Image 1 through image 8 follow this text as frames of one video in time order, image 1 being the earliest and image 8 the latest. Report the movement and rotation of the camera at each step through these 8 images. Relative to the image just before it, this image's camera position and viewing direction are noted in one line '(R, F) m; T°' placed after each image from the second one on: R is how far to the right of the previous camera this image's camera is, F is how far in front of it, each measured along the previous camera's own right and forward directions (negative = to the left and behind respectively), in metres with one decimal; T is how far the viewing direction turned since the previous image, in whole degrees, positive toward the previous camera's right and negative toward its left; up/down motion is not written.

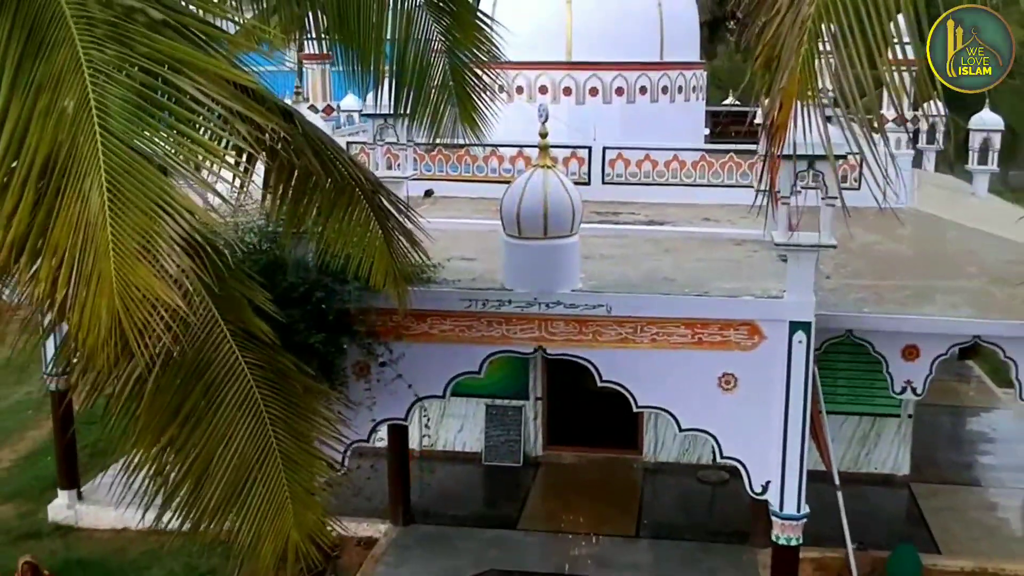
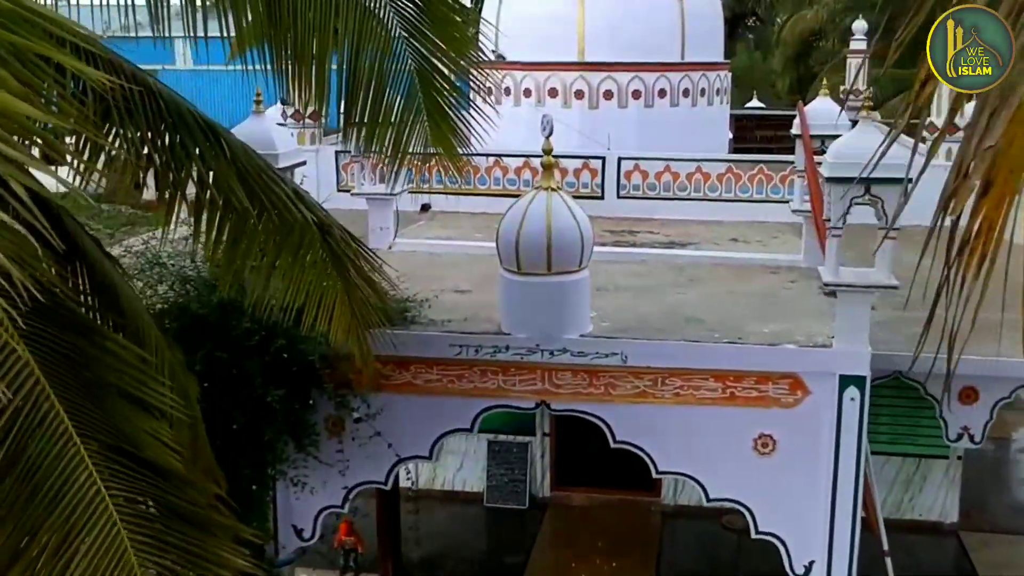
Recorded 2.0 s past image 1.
(+0.1, +1.0) m; -1°
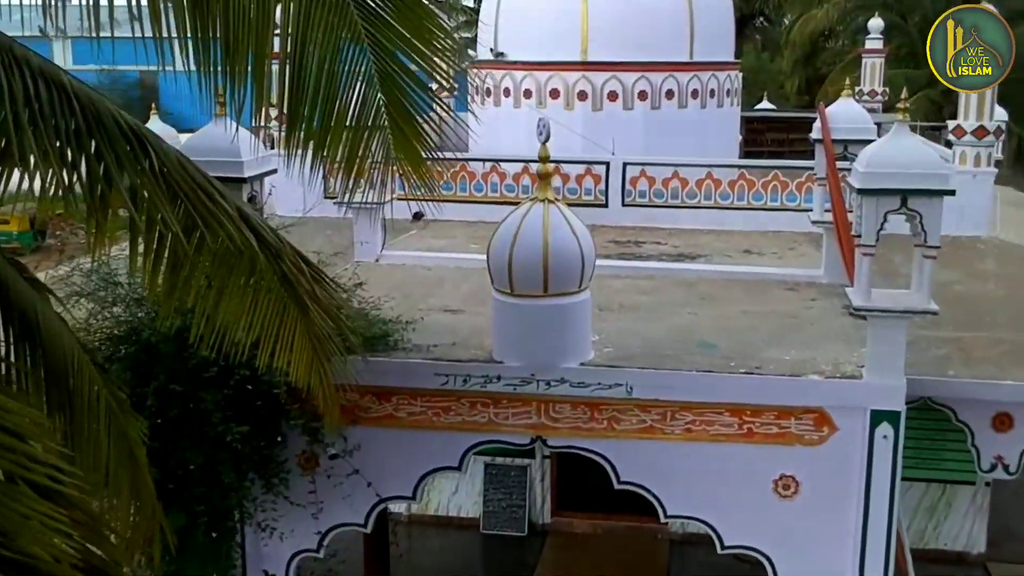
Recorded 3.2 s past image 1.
(+0.1, +0.6) m; 0°
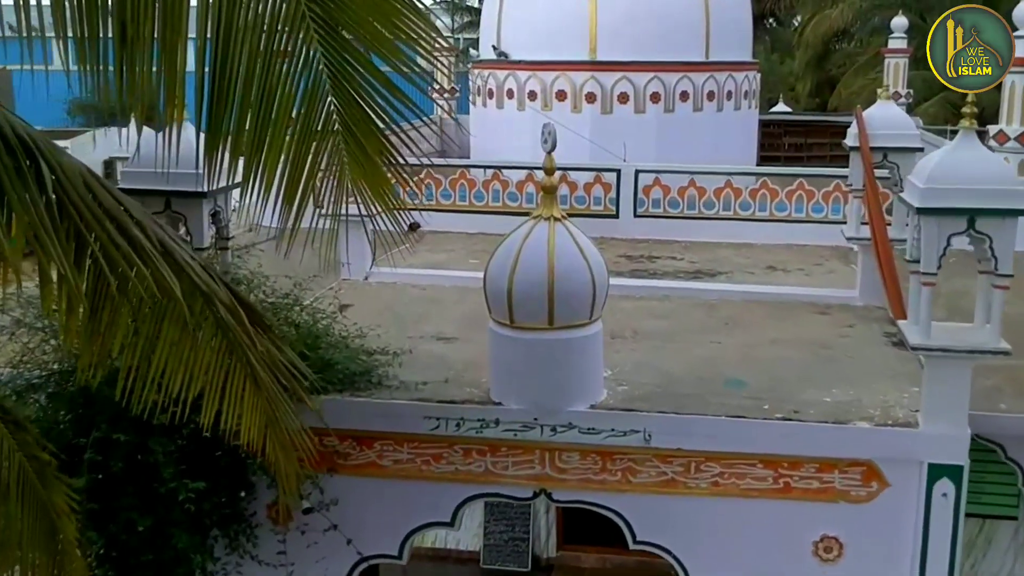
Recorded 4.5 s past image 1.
(0.0, +0.7) m; 0°
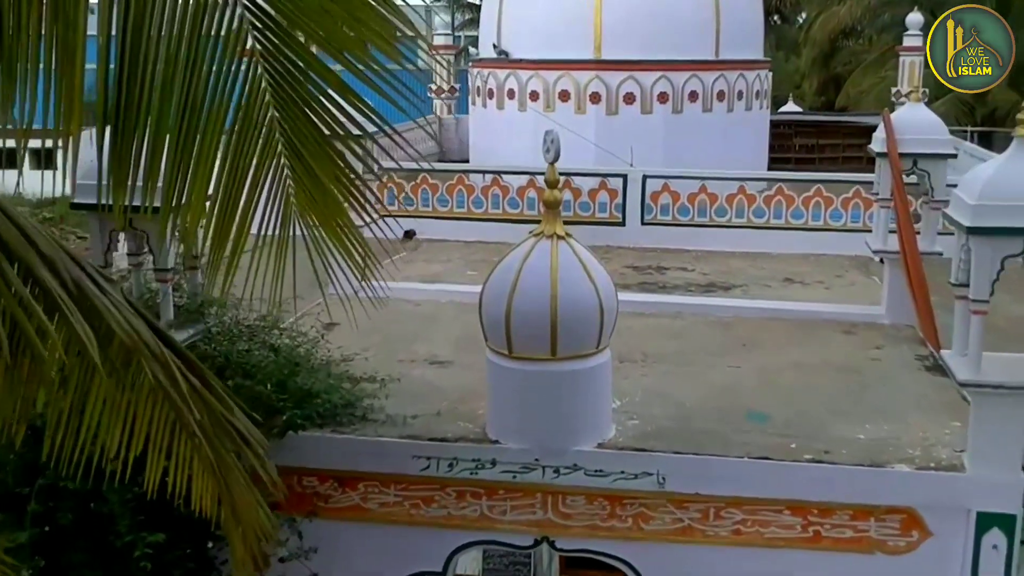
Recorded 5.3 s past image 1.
(0.0, +0.4) m; 0°
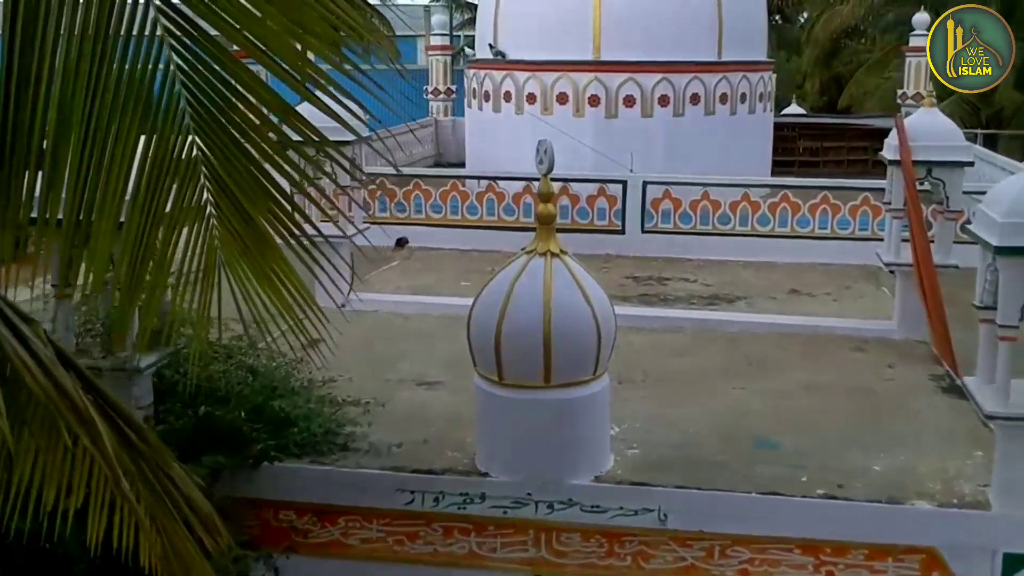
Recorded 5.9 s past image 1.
(0.0, +0.3) m; 0°
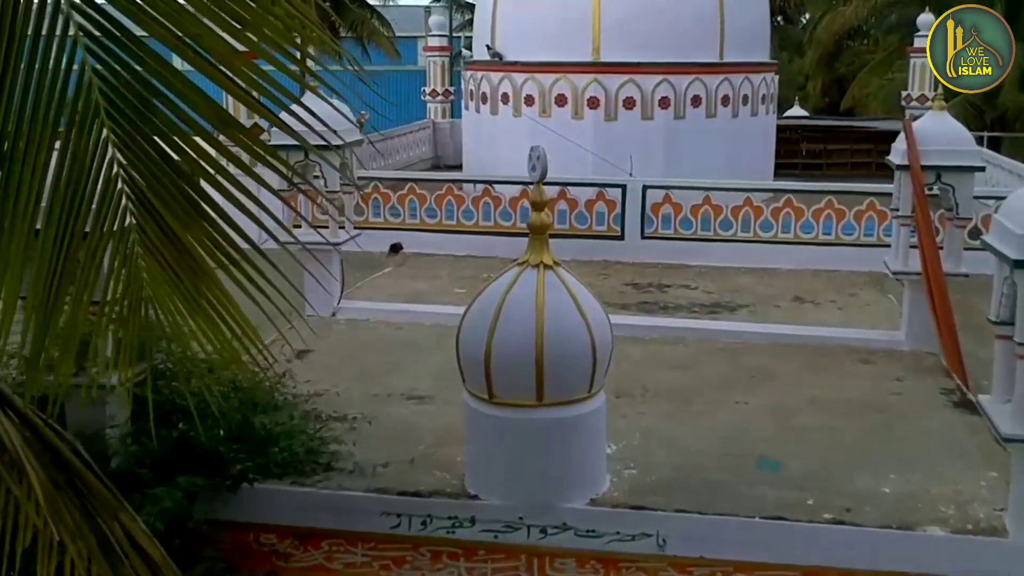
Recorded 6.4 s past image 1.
(0.0, +0.2) m; 0°
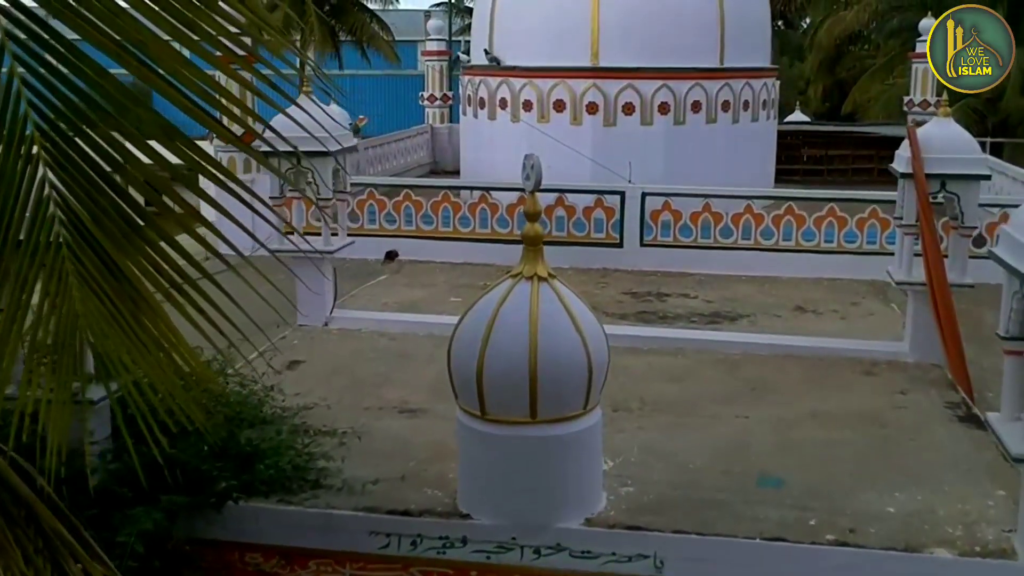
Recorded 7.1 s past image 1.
(0.0, +0.1) m; 0°
